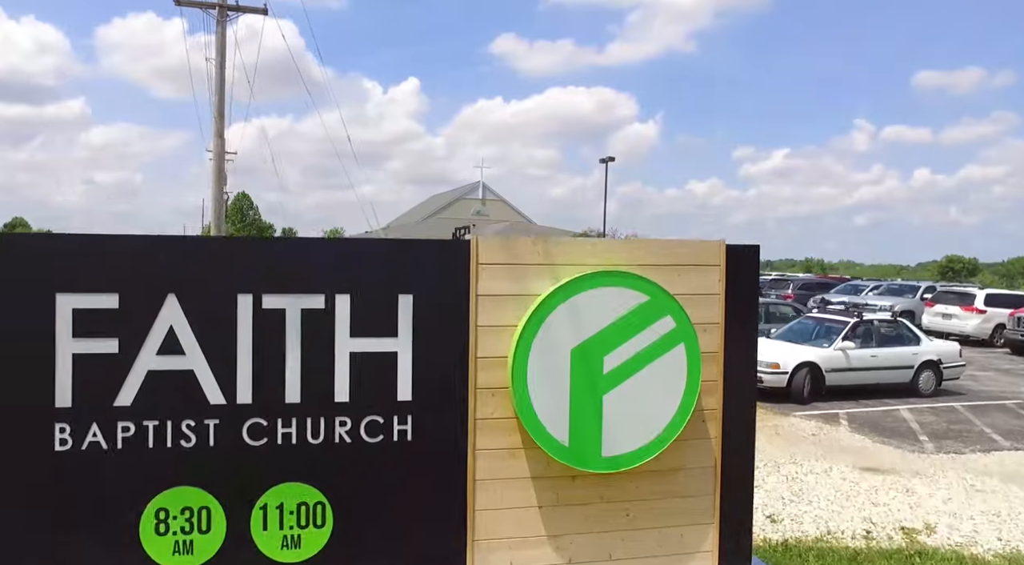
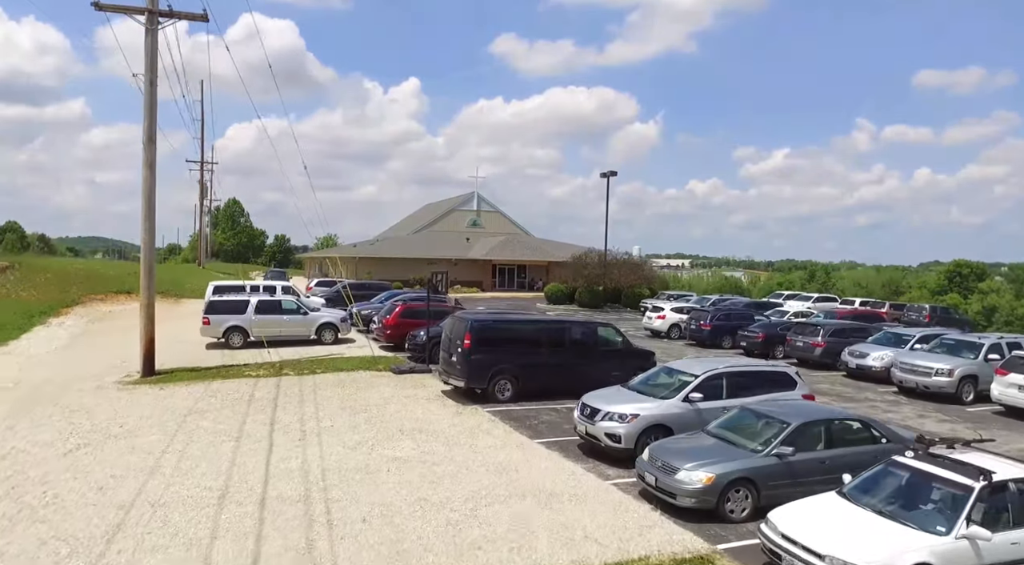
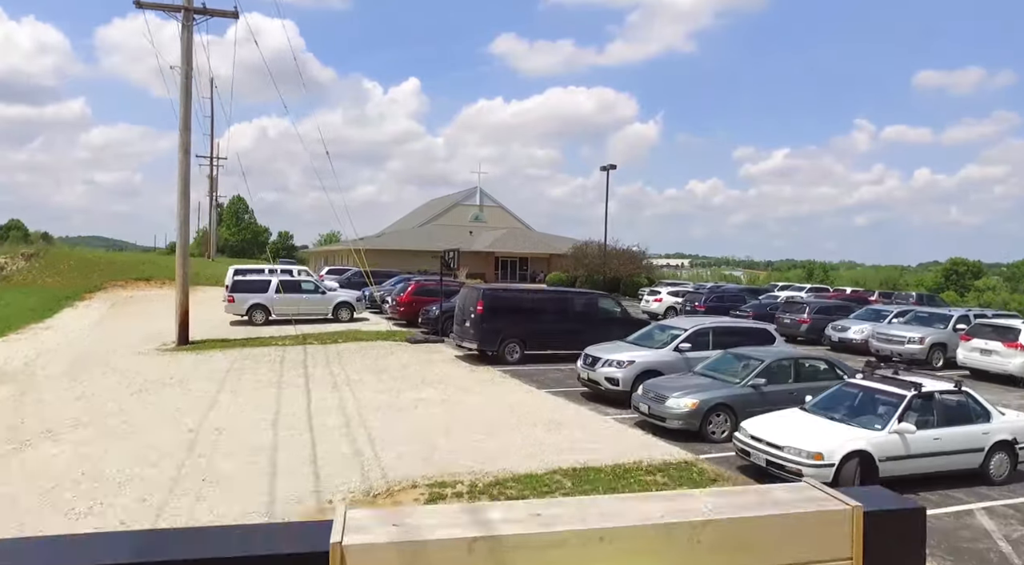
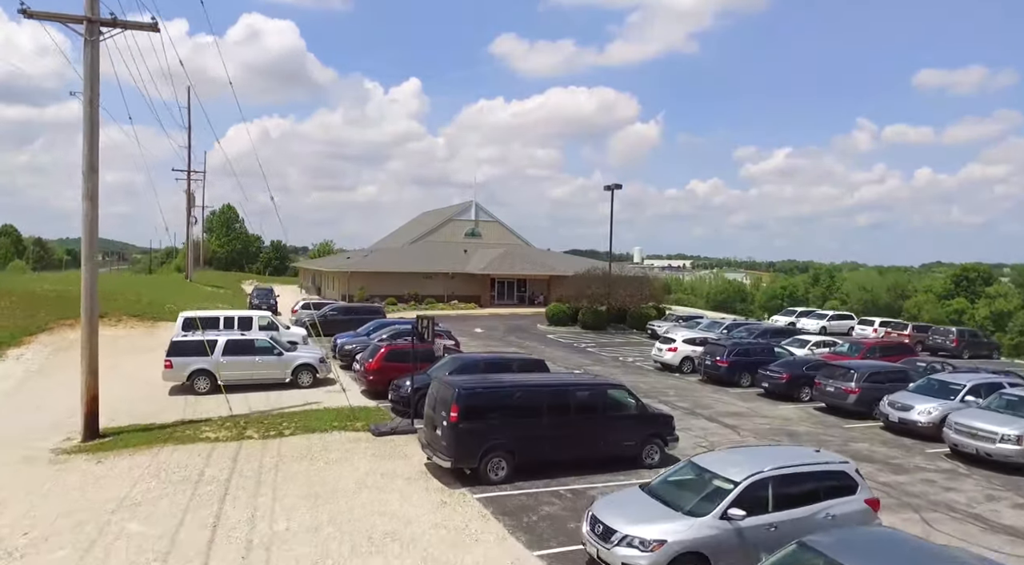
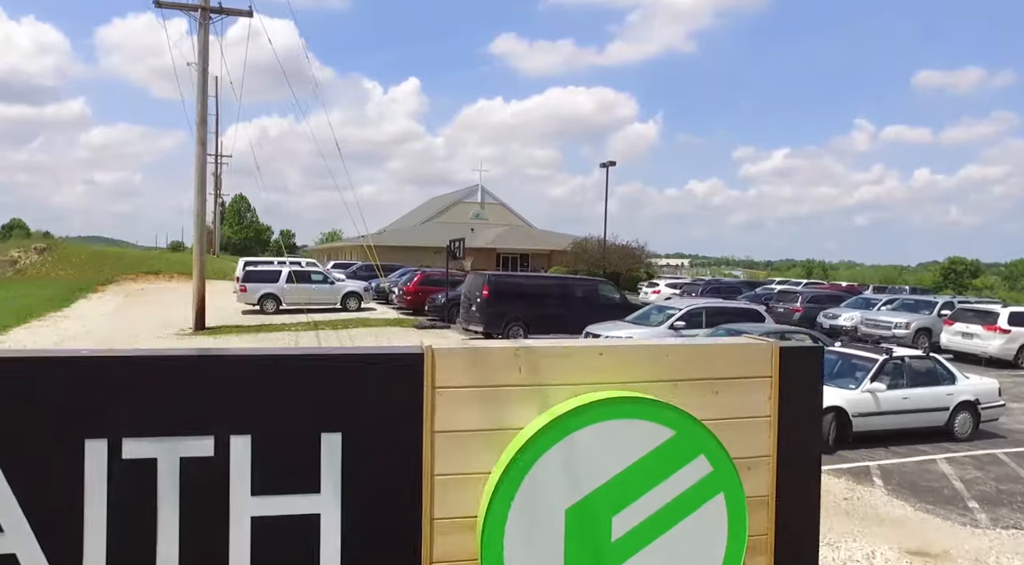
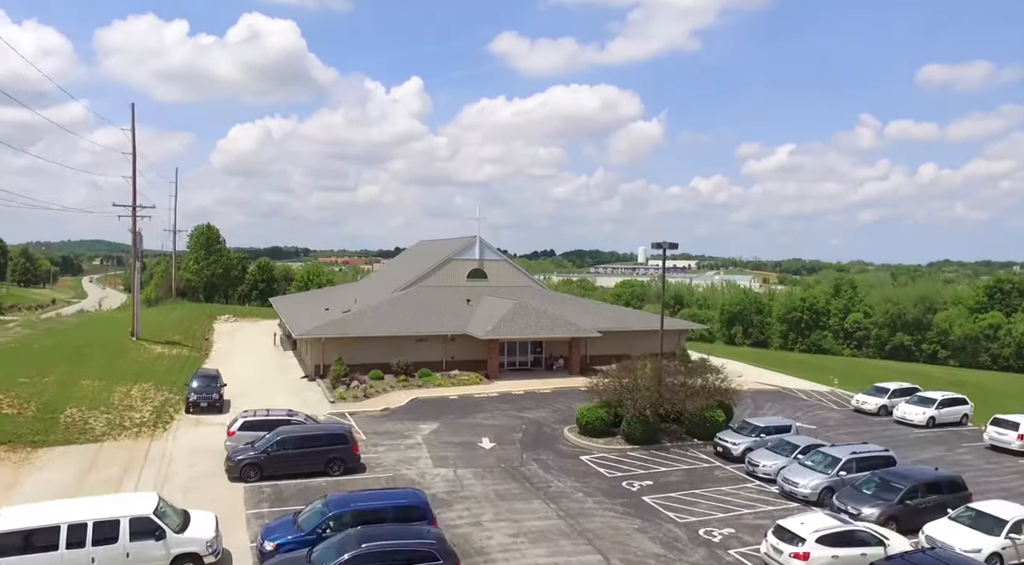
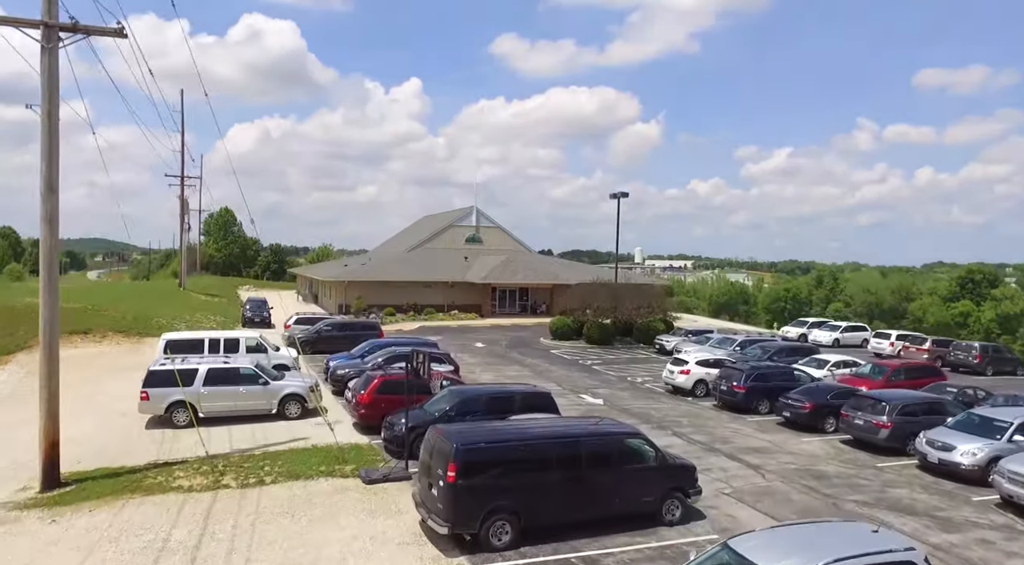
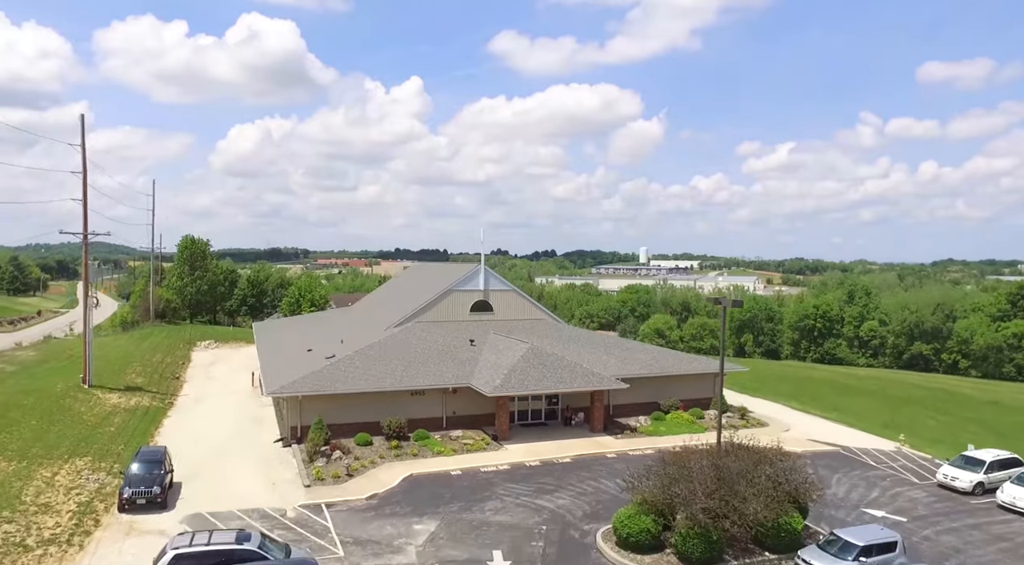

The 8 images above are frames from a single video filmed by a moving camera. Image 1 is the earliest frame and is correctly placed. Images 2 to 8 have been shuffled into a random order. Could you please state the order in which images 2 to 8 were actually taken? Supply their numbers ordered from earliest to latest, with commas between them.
5, 3, 2, 4, 7, 6, 8
